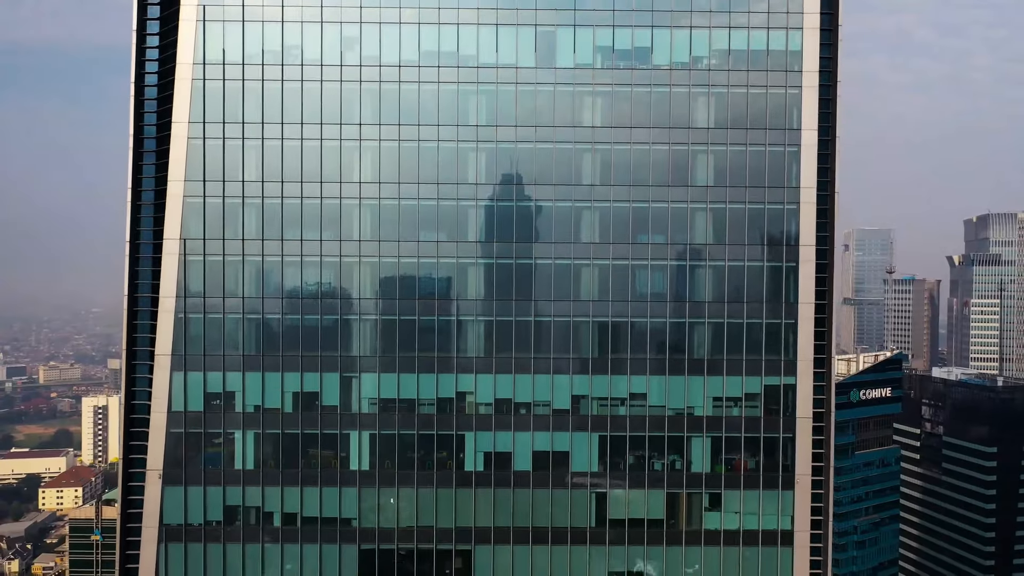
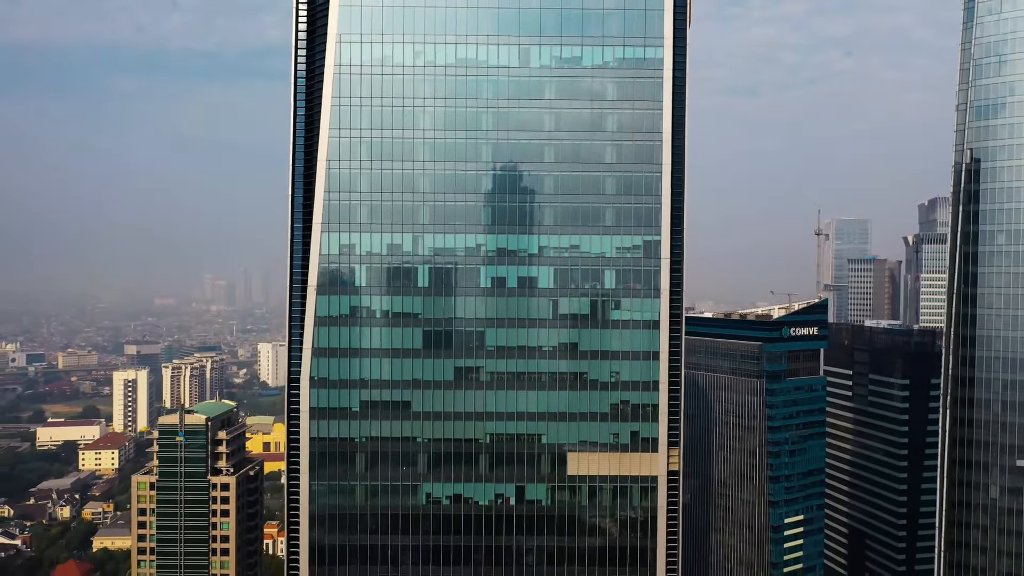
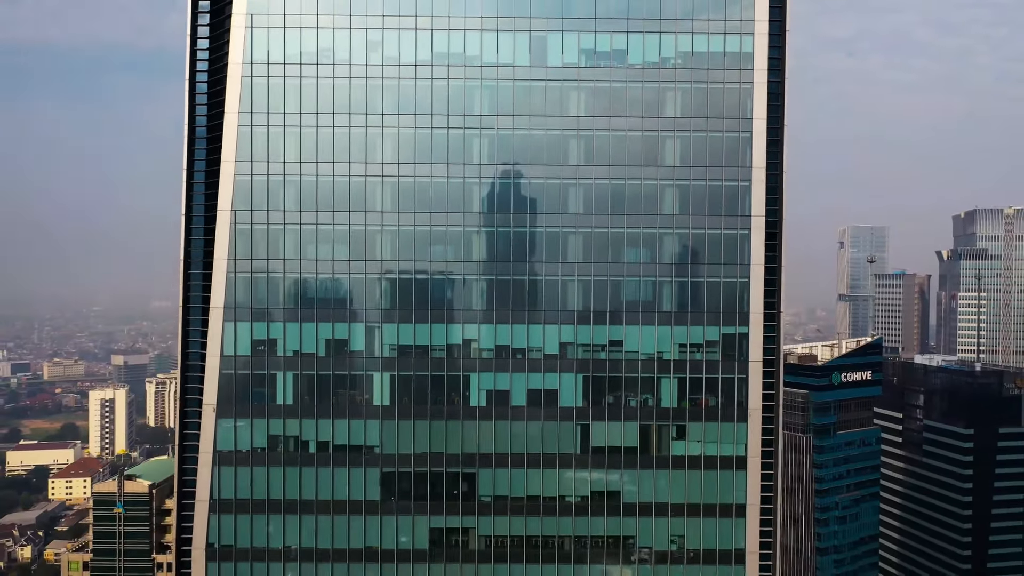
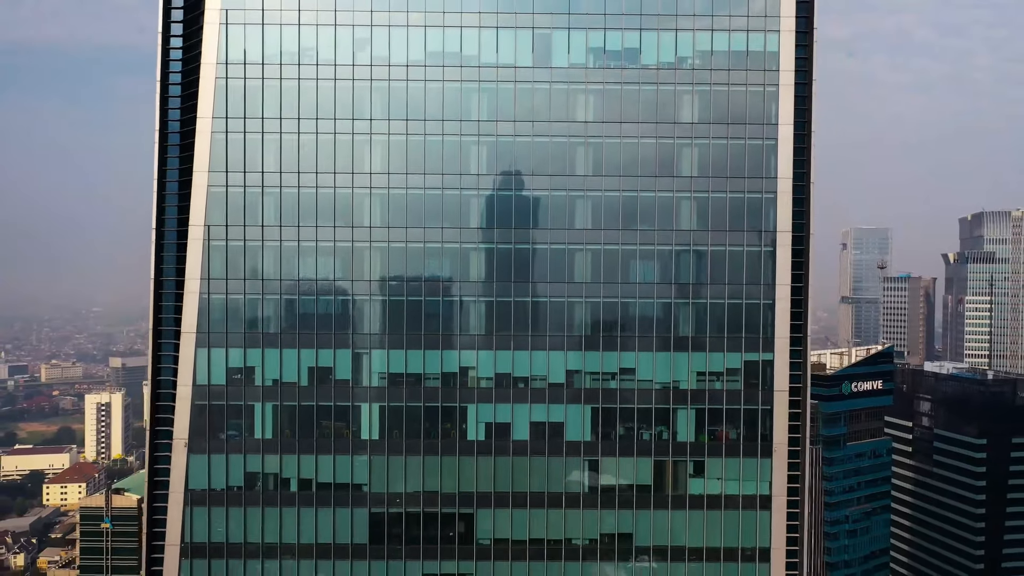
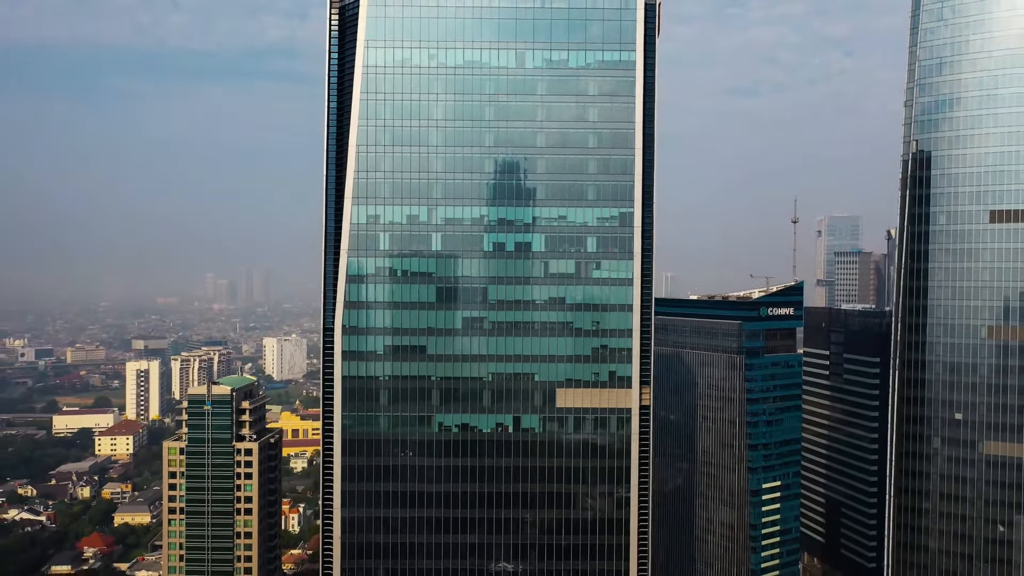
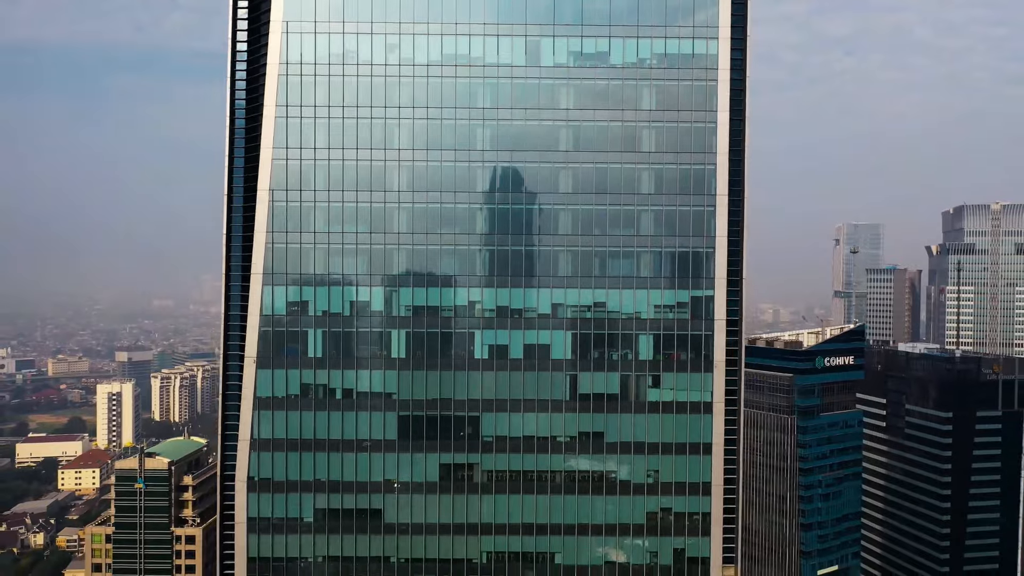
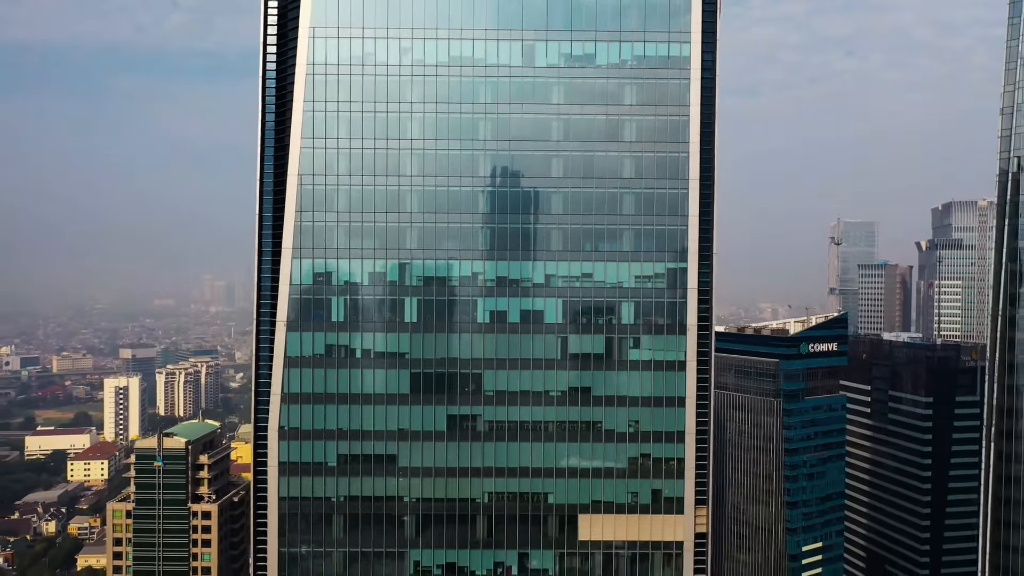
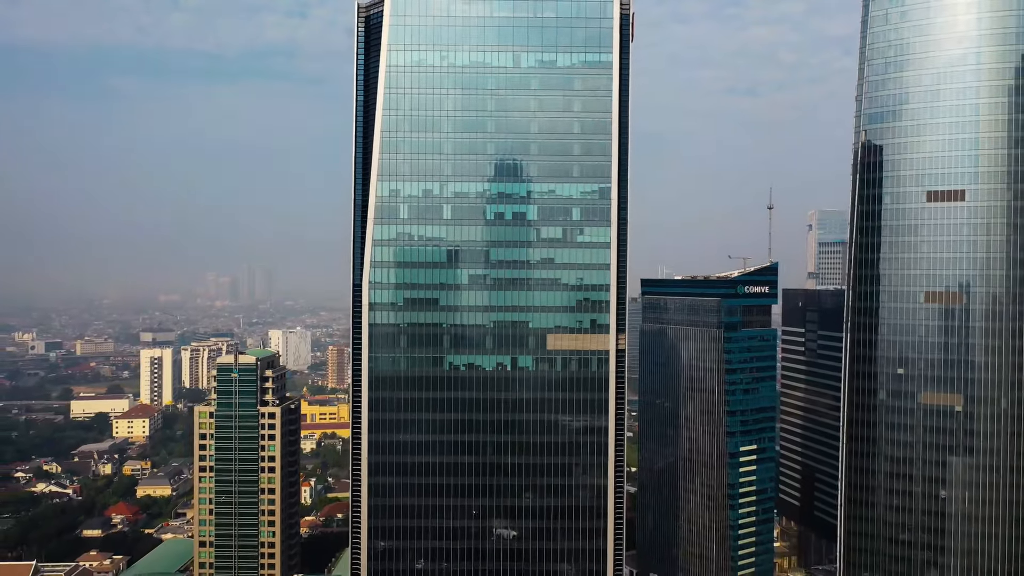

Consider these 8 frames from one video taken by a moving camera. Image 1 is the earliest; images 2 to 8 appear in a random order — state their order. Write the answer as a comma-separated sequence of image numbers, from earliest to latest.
4, 3, 6, 7, 2, 5, 8
